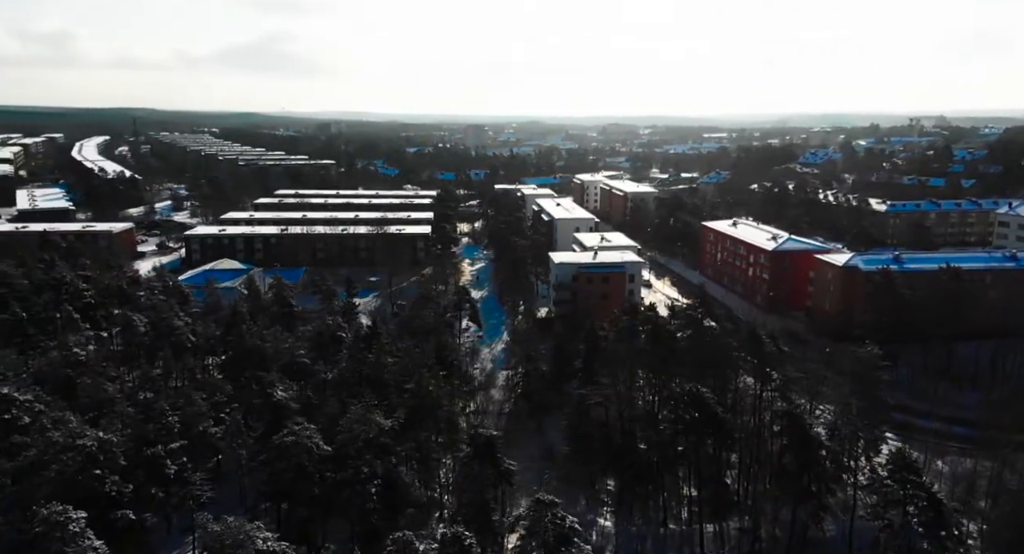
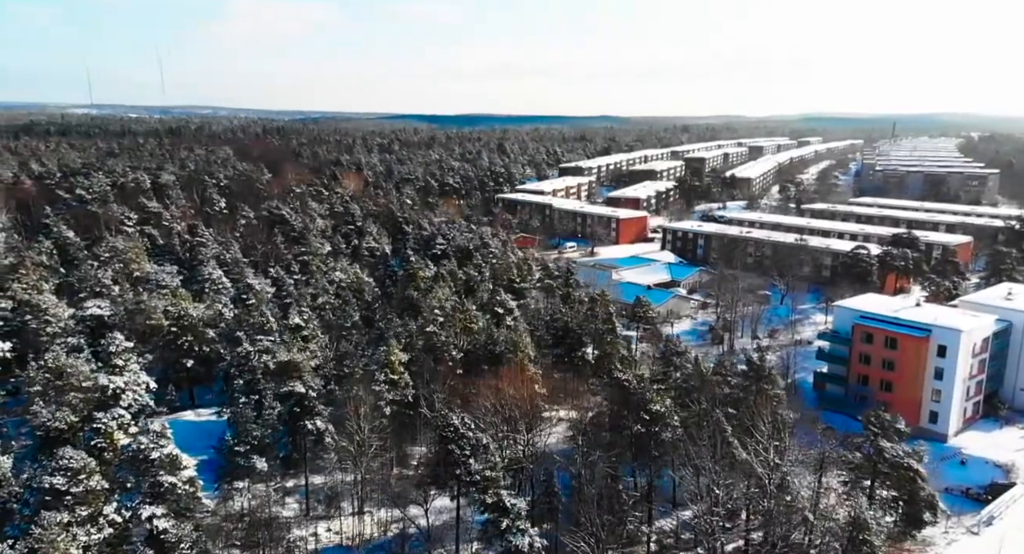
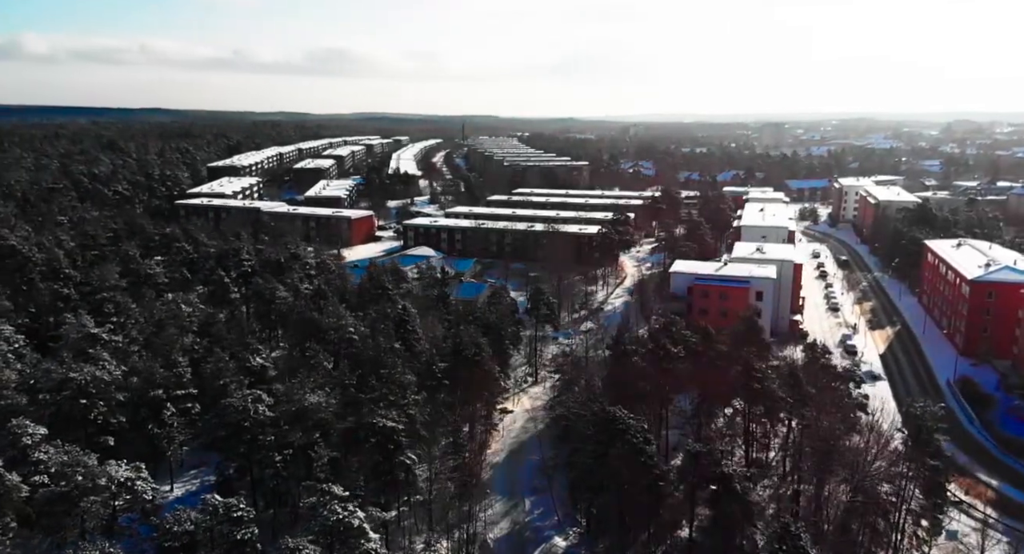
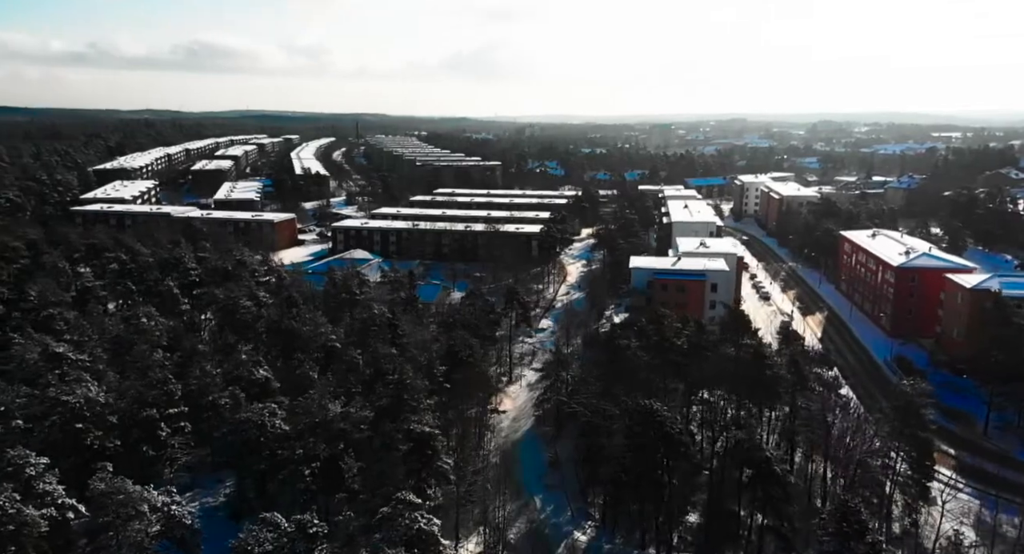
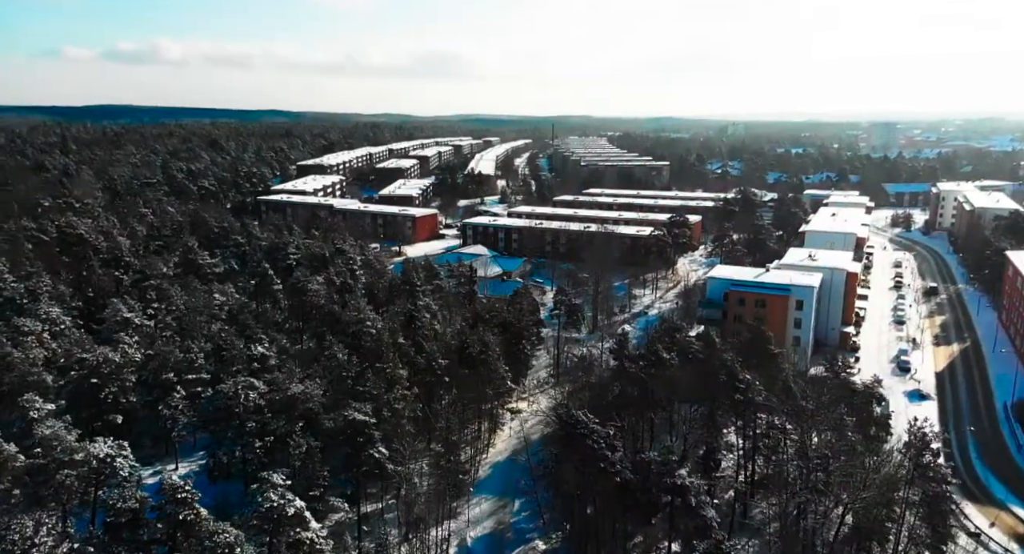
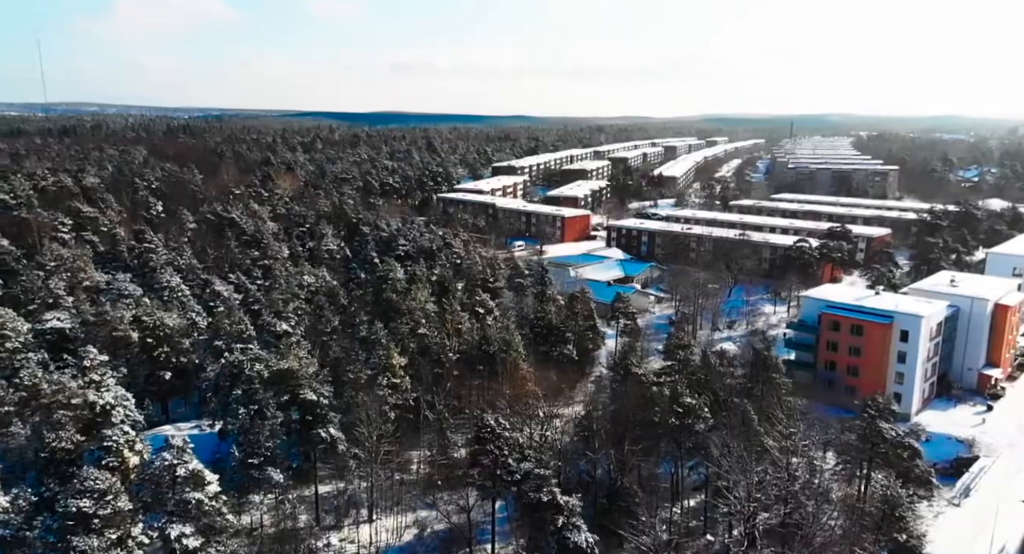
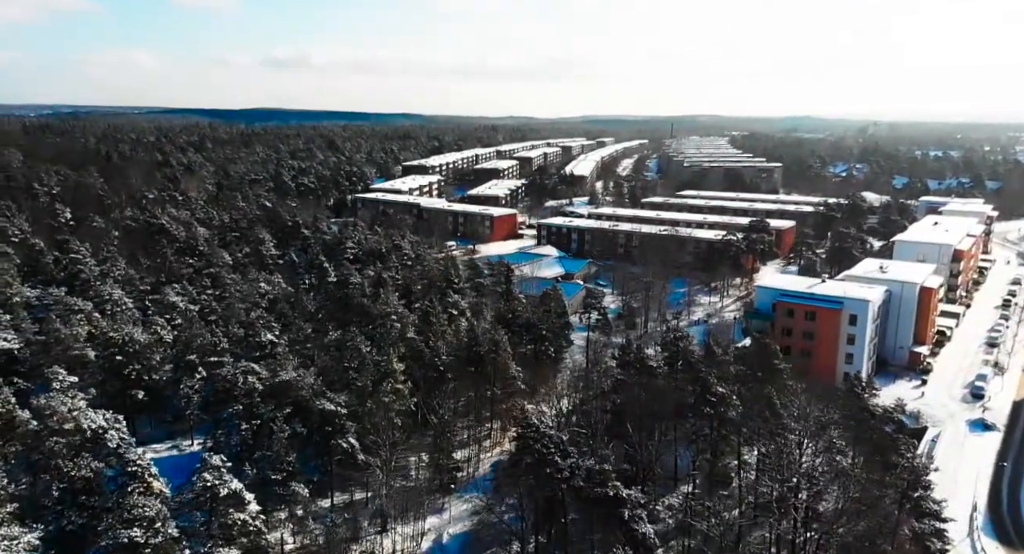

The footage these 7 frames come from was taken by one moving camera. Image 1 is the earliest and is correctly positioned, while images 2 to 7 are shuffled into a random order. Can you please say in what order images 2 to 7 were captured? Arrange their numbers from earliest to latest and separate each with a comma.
4, 3, 5, 7, 6, 2
